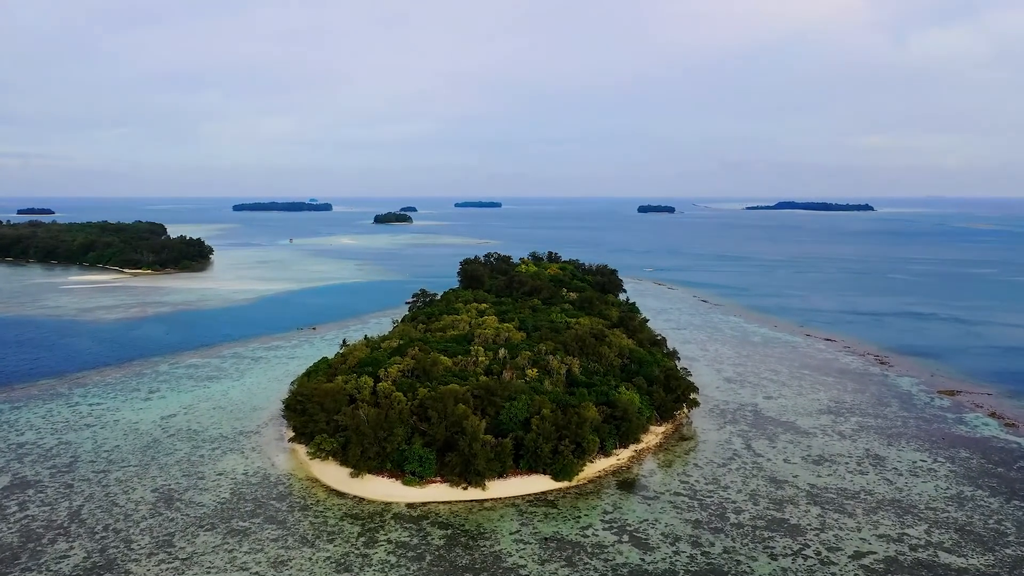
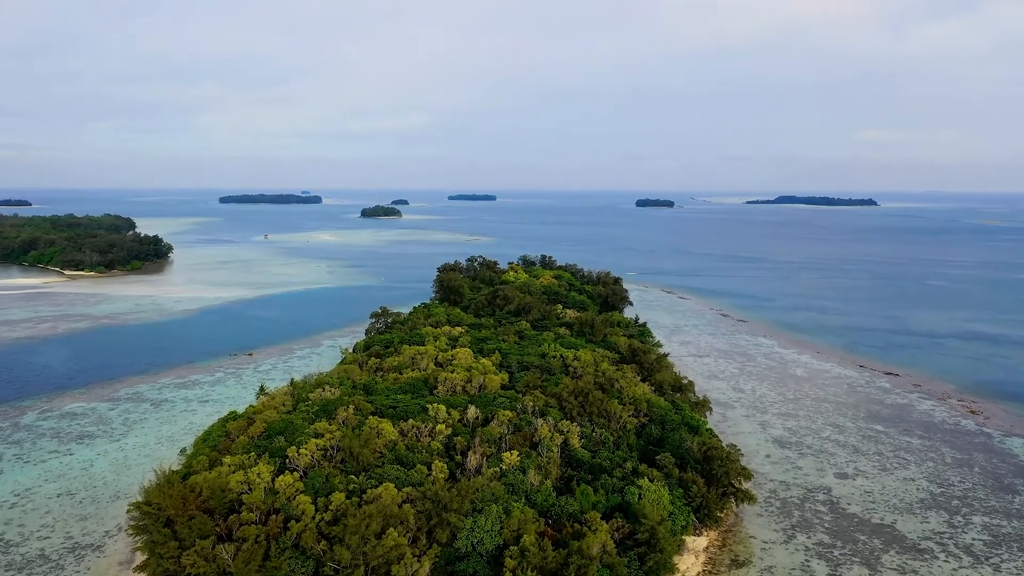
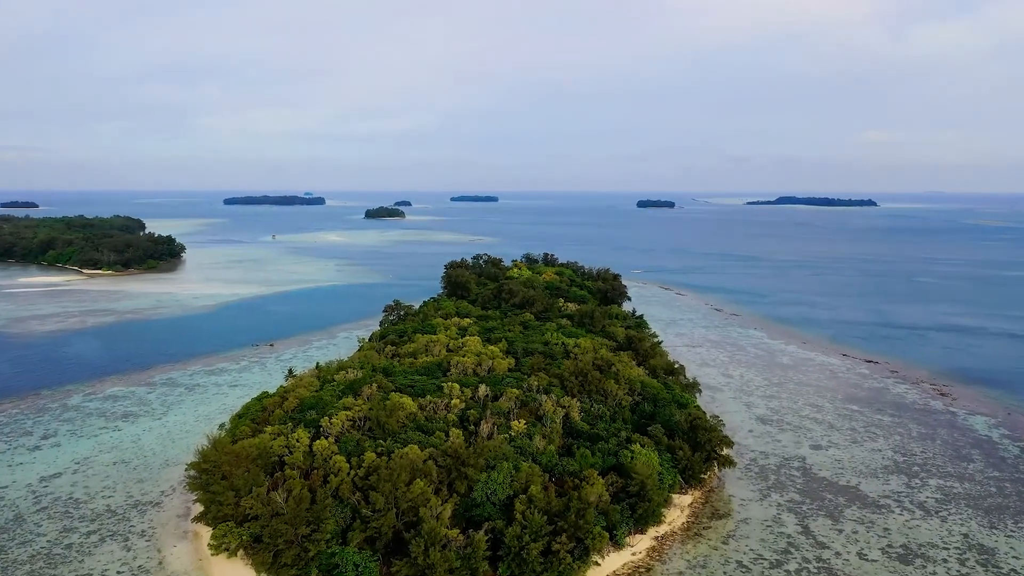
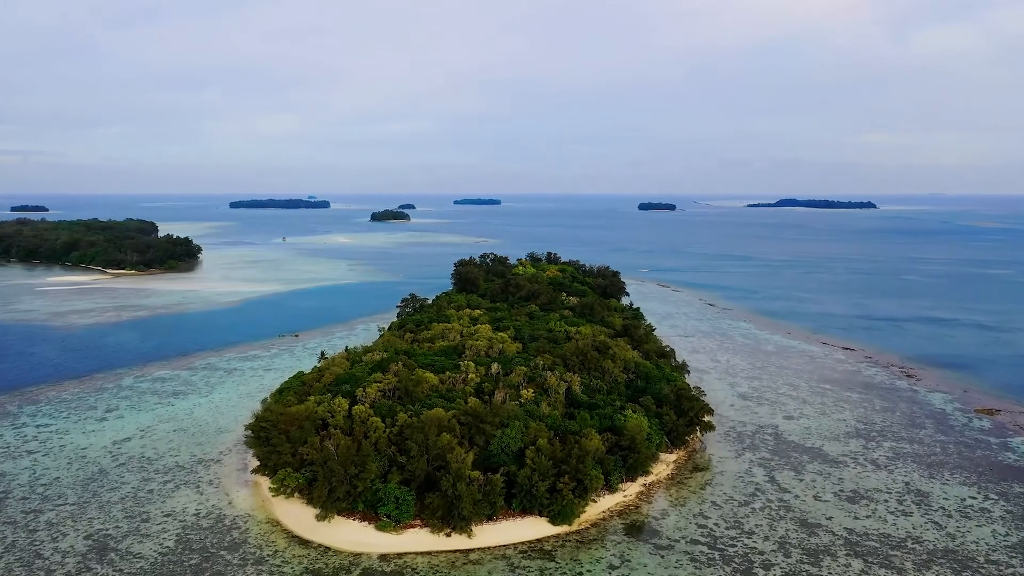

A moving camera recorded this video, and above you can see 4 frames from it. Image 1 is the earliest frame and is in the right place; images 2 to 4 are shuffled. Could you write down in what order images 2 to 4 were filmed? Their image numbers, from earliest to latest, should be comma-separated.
4, 3, 2
